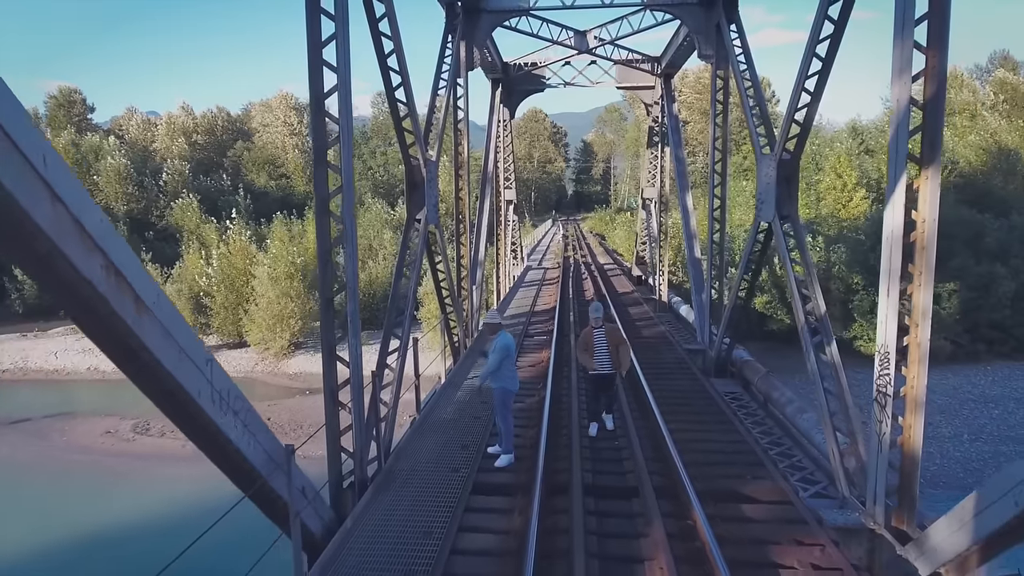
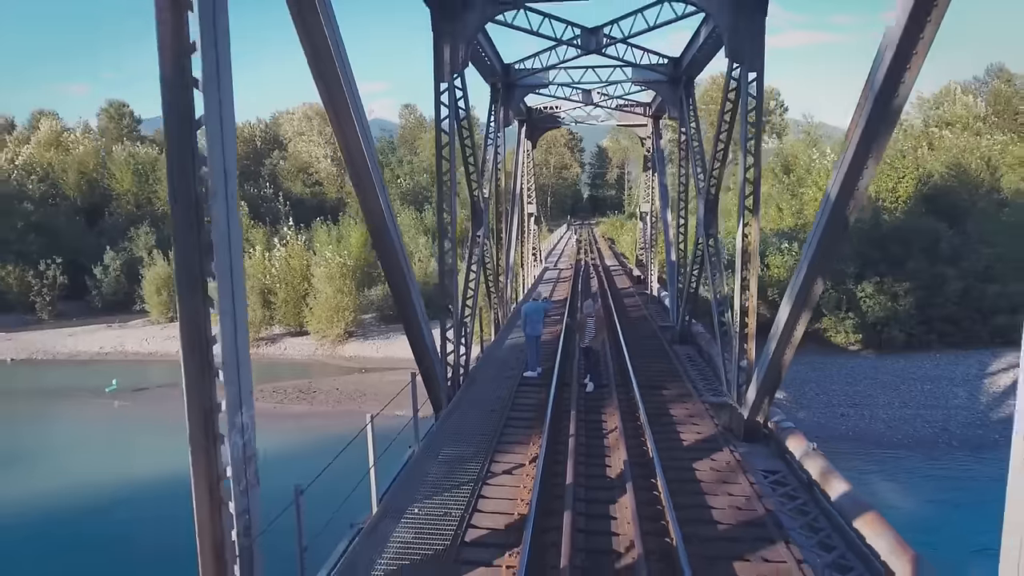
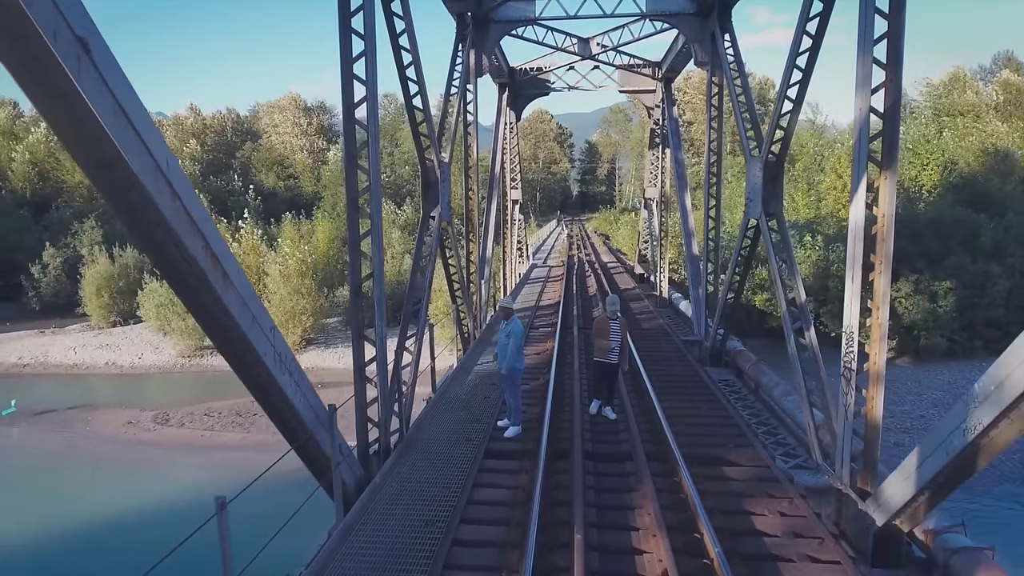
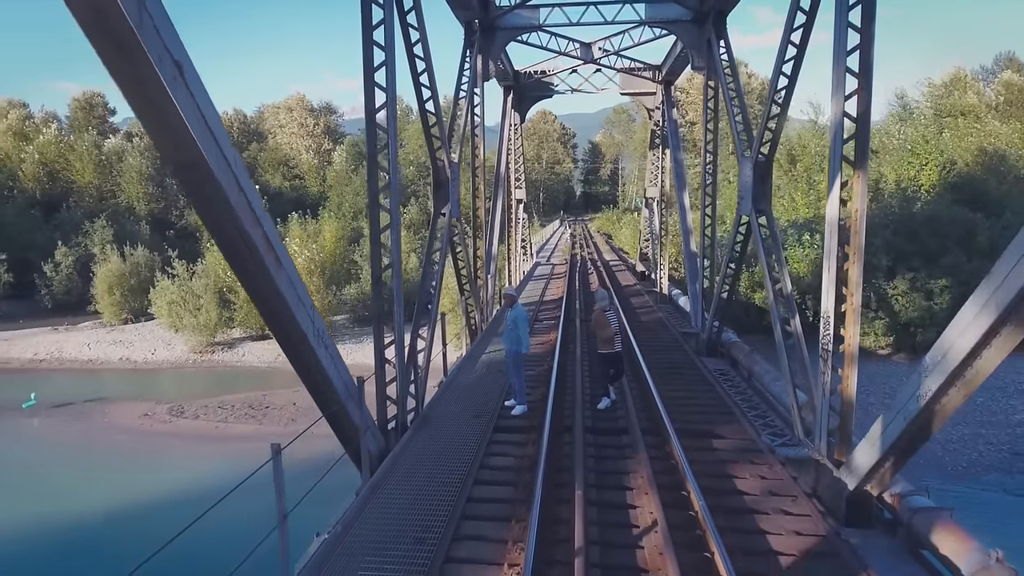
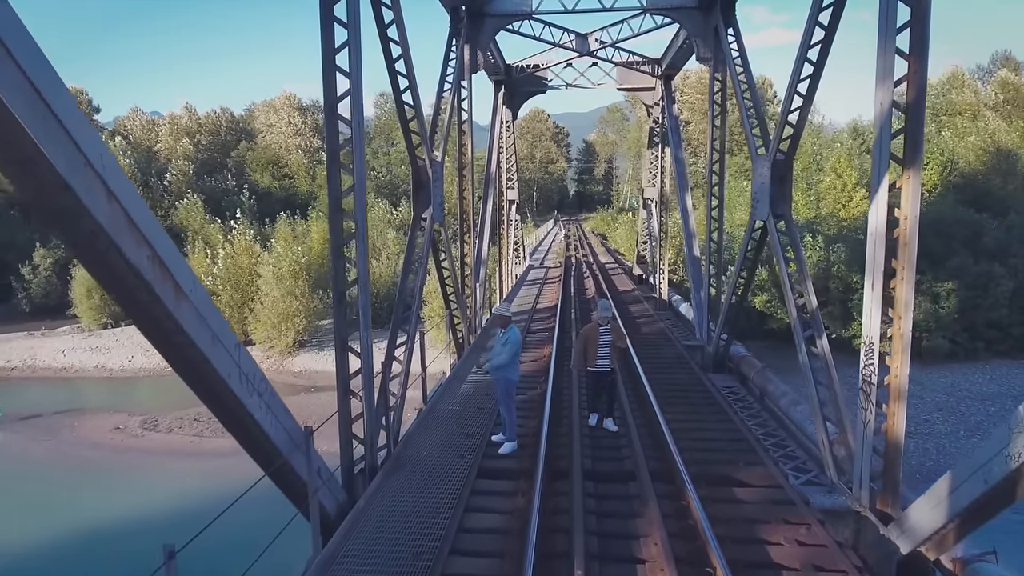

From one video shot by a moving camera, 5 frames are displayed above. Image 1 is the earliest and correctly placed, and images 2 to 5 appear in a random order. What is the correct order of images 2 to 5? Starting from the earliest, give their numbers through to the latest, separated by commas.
5, 3, 4, 2
